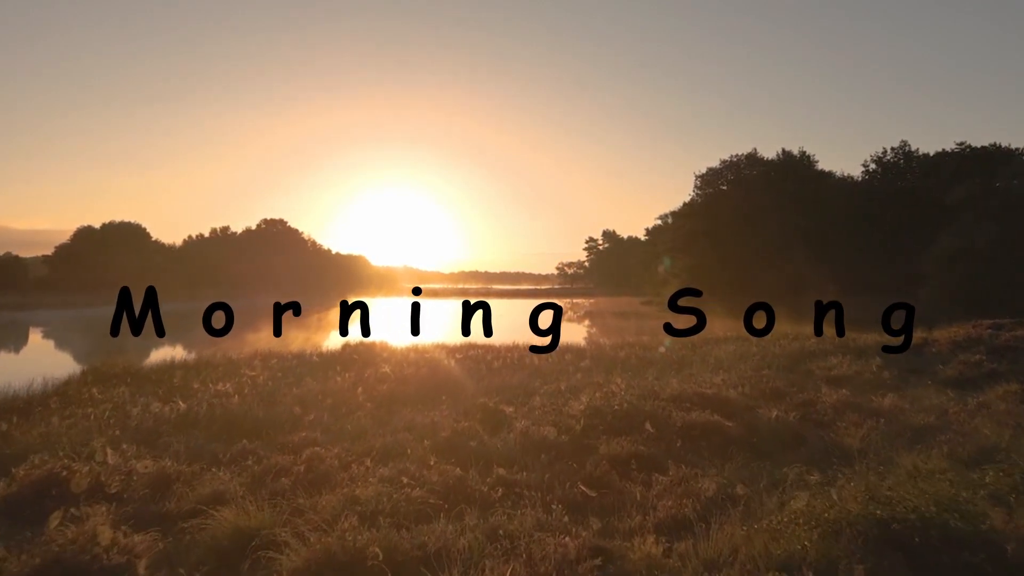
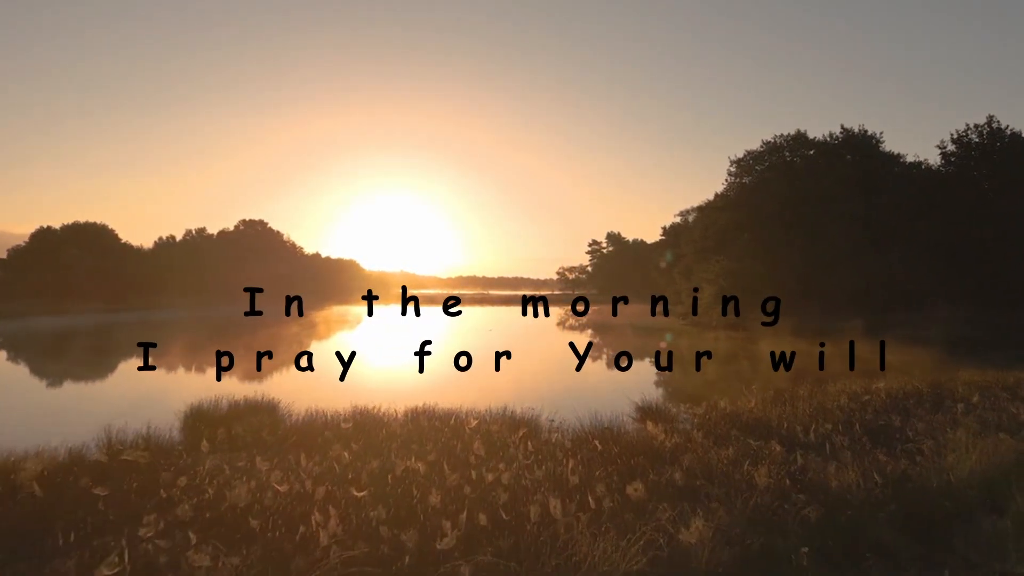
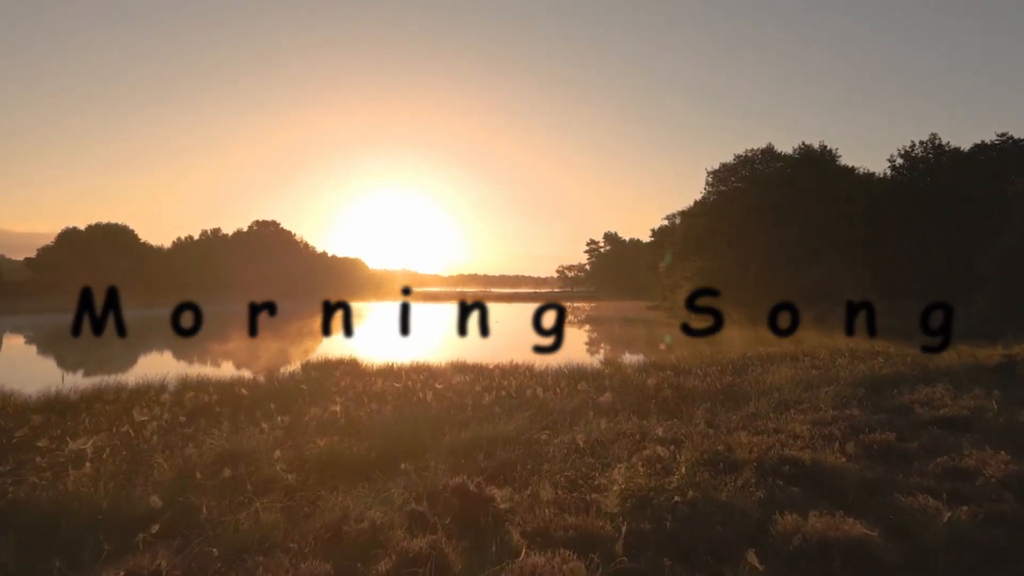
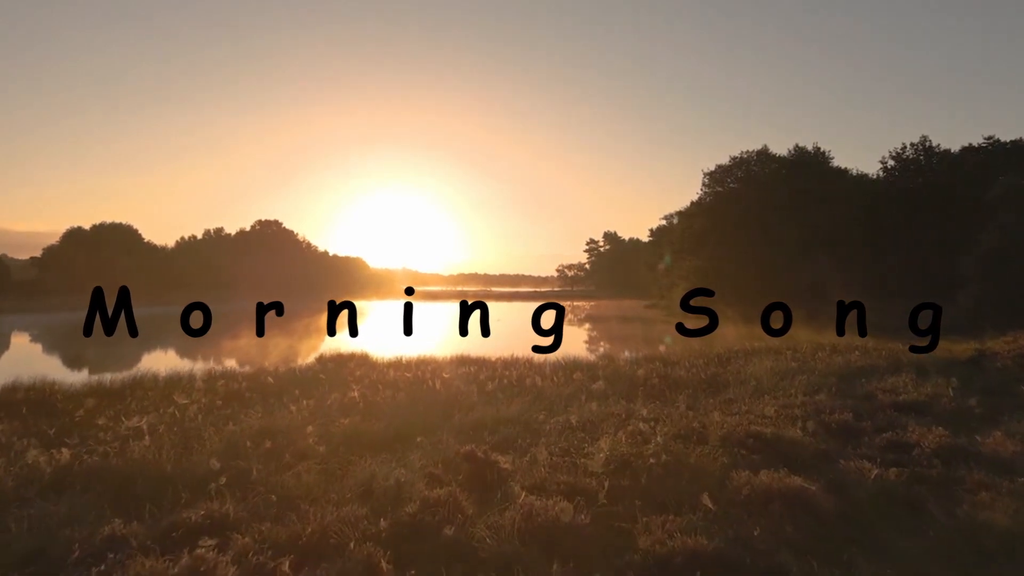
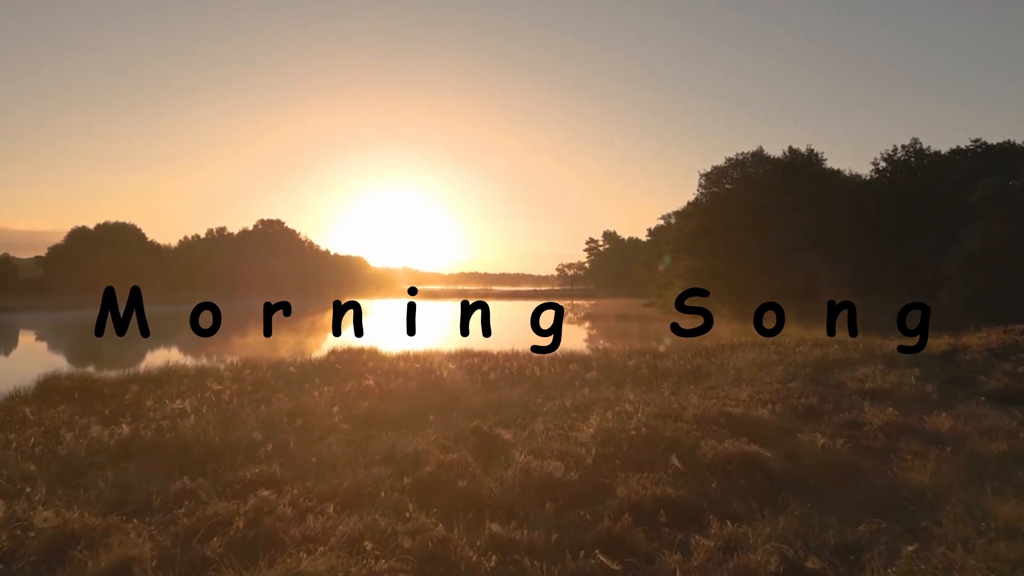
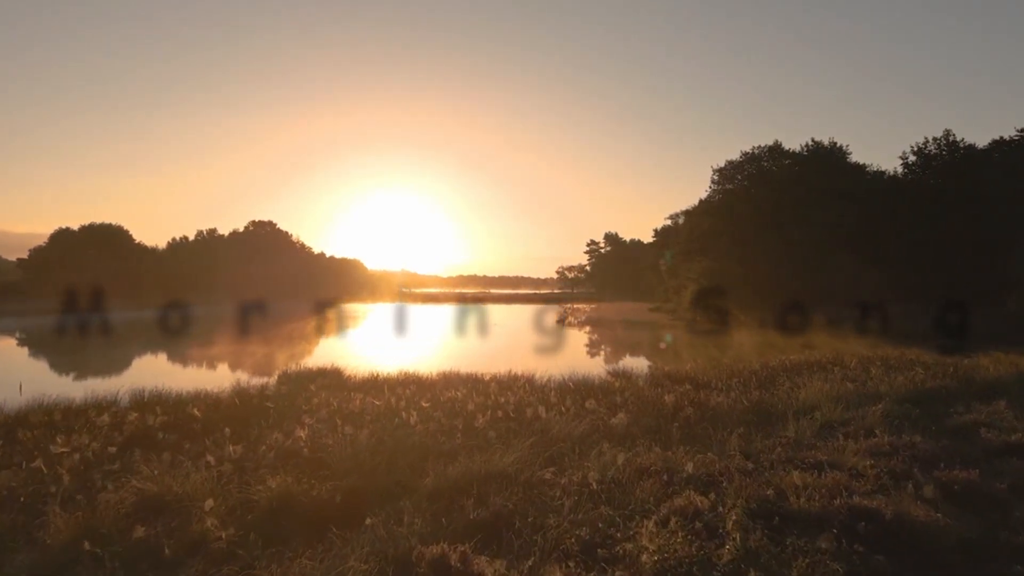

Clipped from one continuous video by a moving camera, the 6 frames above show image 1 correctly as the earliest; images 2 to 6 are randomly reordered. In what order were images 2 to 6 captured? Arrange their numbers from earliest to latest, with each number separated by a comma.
5, 4, 3, 6, 2
